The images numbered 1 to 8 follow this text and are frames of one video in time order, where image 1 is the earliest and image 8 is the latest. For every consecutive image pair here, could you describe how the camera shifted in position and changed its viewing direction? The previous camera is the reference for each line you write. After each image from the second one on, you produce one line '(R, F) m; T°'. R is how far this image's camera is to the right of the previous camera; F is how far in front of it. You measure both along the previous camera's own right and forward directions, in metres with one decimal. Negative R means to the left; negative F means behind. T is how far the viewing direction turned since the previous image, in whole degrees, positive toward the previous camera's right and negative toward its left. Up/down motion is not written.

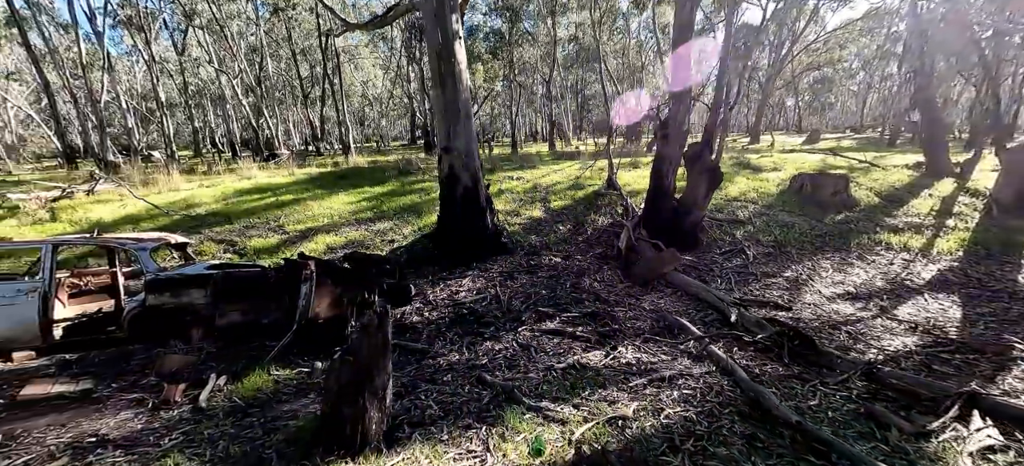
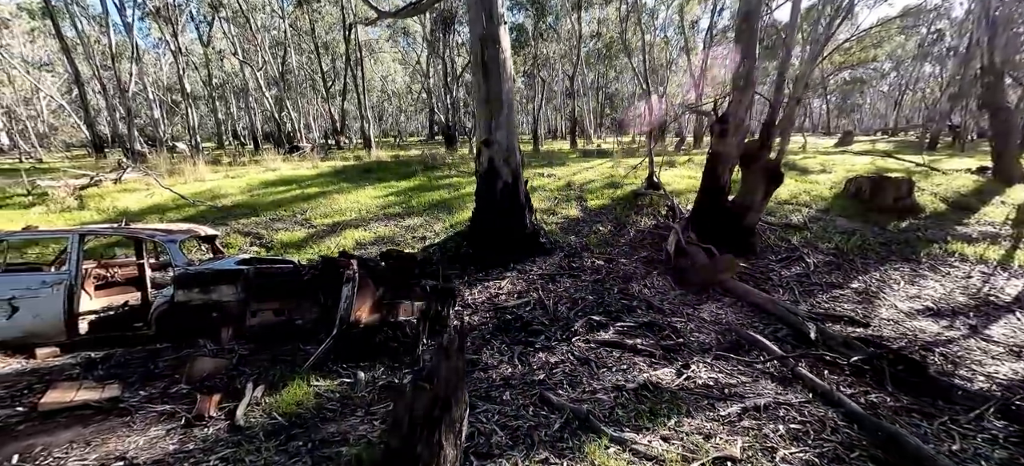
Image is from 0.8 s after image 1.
(-0.4, +0.4) m; -2°
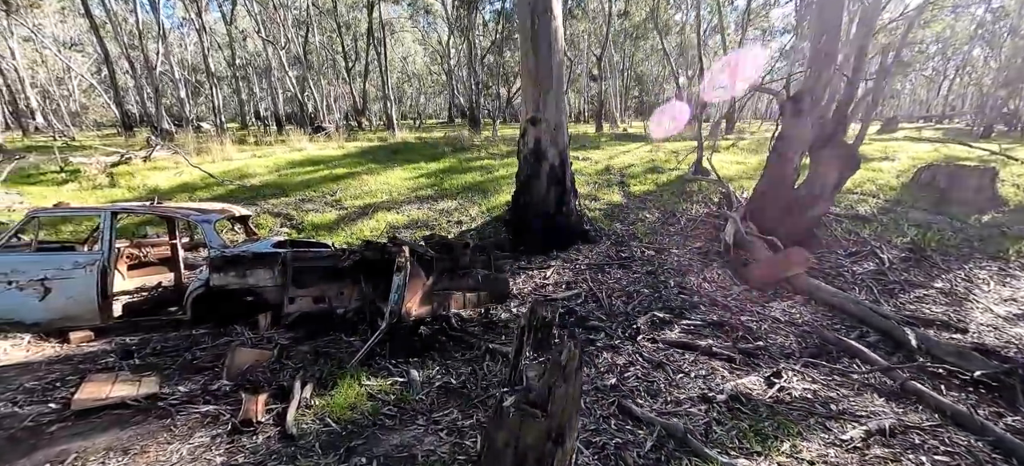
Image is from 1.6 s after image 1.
(-0.4, +0.4) m; -2°
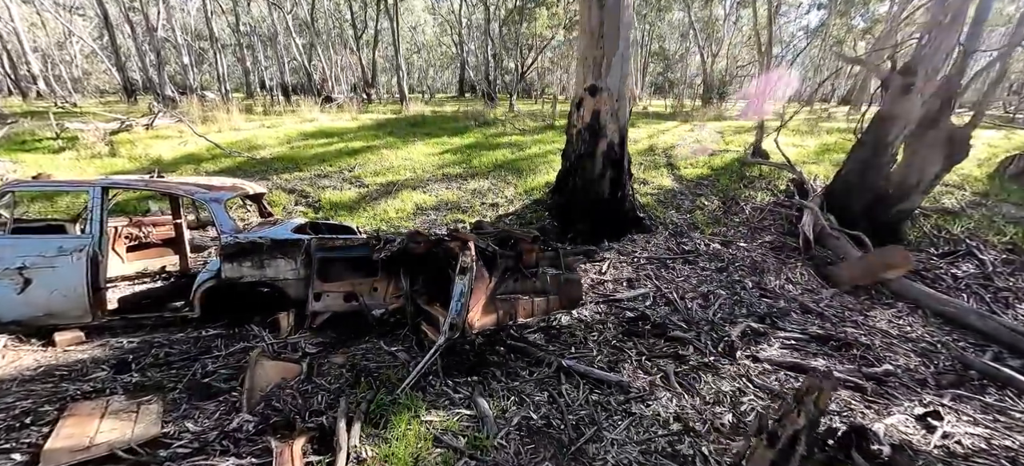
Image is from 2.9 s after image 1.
(-0.5, +0.7) m; 0°
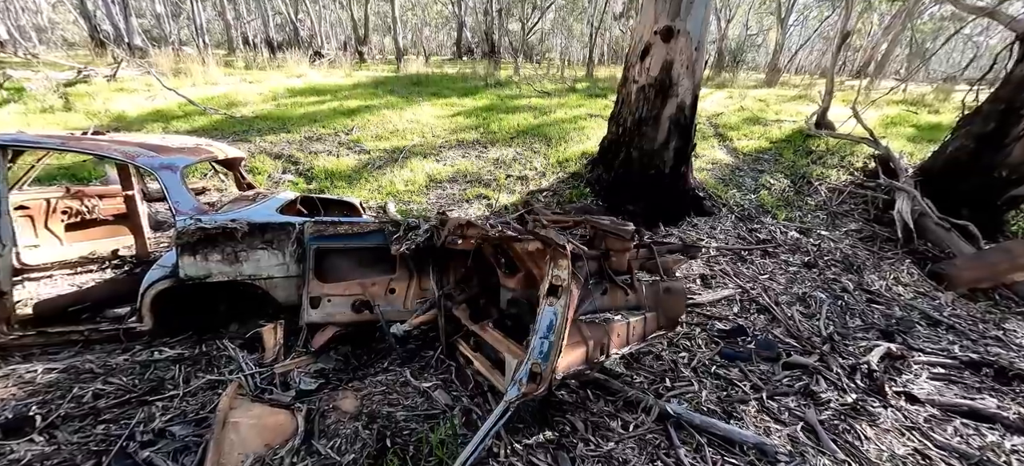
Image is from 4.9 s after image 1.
(-0.5, +0.9) m; +1°
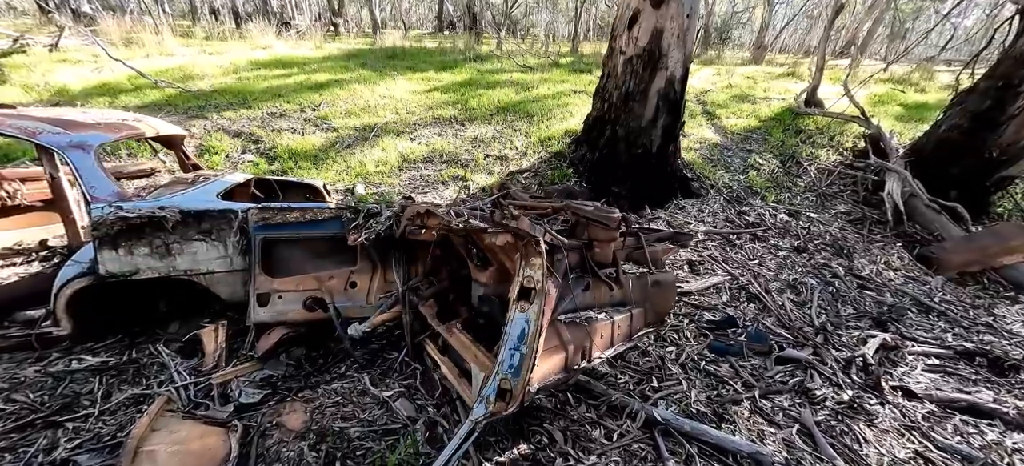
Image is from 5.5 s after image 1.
(+0.1, +0.3) m; +2°
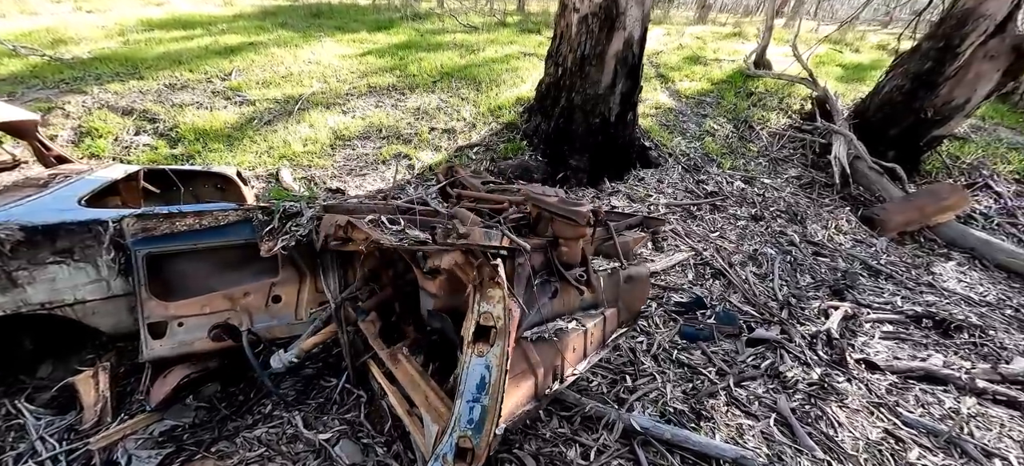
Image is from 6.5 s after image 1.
(0.0, +0.3) m; +6°
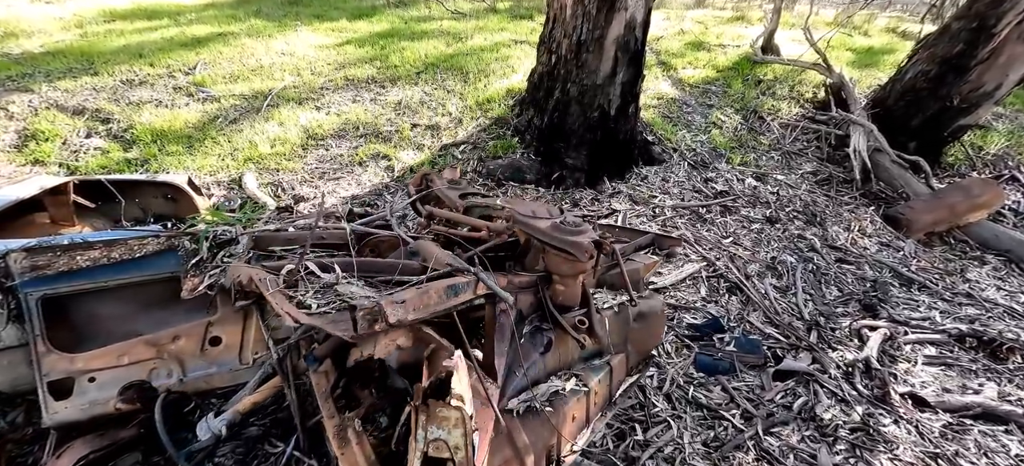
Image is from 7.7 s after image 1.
(+0.1, +0.4) m; 0°
